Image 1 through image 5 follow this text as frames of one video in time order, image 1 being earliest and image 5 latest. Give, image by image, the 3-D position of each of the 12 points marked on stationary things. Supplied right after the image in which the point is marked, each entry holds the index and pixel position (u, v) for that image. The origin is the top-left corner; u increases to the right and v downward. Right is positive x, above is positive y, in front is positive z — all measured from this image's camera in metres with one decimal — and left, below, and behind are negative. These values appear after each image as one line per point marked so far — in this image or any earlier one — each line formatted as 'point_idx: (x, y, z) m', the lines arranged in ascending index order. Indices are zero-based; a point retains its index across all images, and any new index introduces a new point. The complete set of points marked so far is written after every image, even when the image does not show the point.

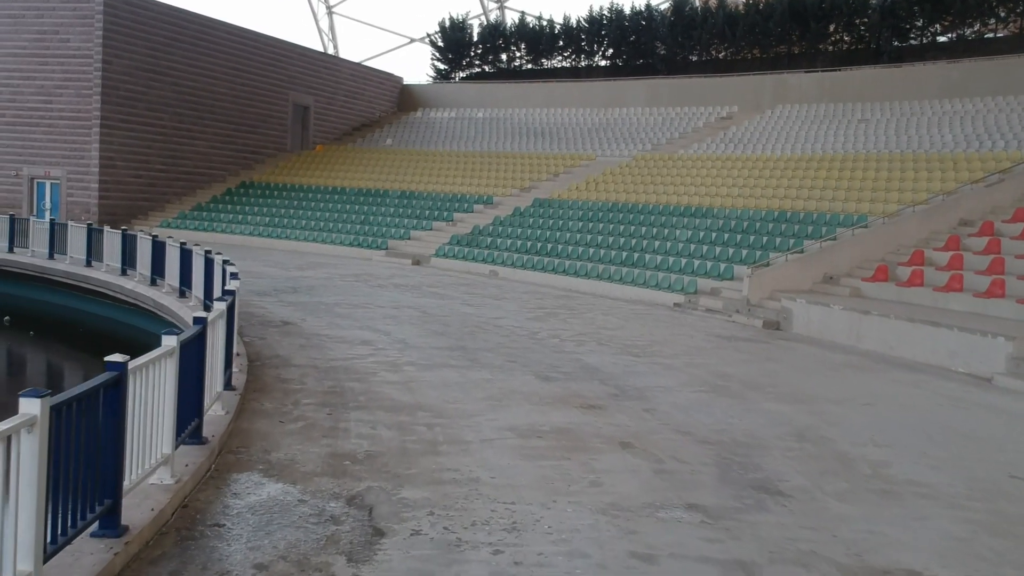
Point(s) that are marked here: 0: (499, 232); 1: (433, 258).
0: (-0.2, +1.1, +18.6) m
1: (-1.5, +0.6, +18.1) m
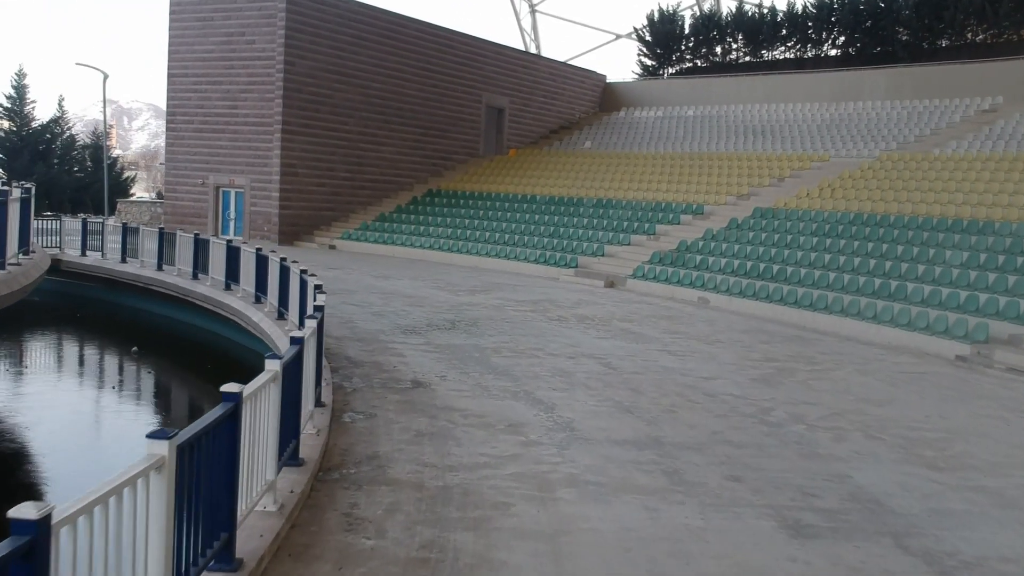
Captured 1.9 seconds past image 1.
0: (+3.2, +0.6, +15.5) m
1: (+1.9, +0.1, +15.2) m
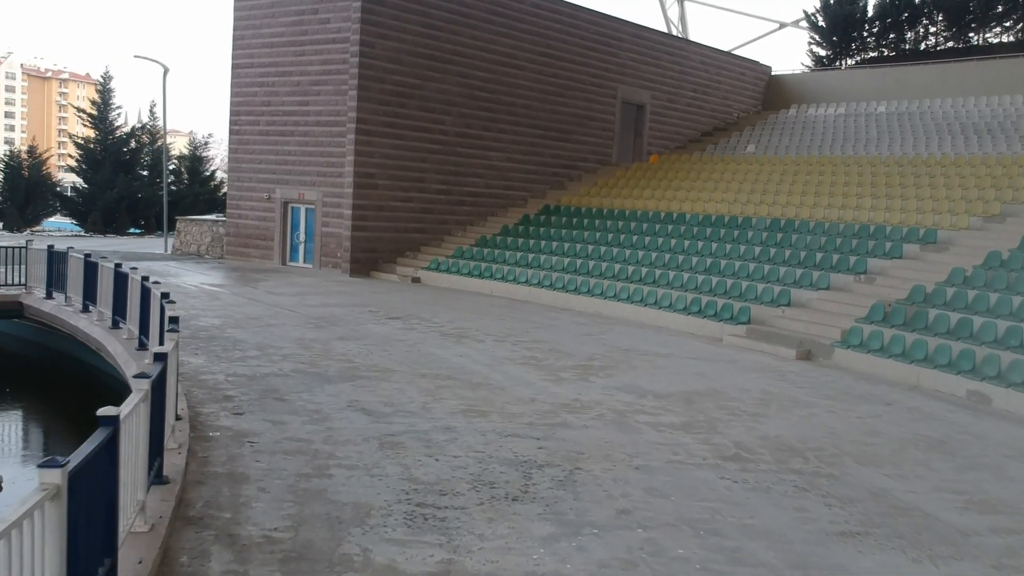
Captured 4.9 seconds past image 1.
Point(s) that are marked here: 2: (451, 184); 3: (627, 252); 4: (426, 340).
0: (+4.6, -0.1, +9.8) m
1: (+3.2, -0.6, +9.7) m
2: (-1.1, +2.0, +18.3) m
3: (+1.8, +0.5, +15.1) m
4: (-0.9, -0.5, +9.9) m
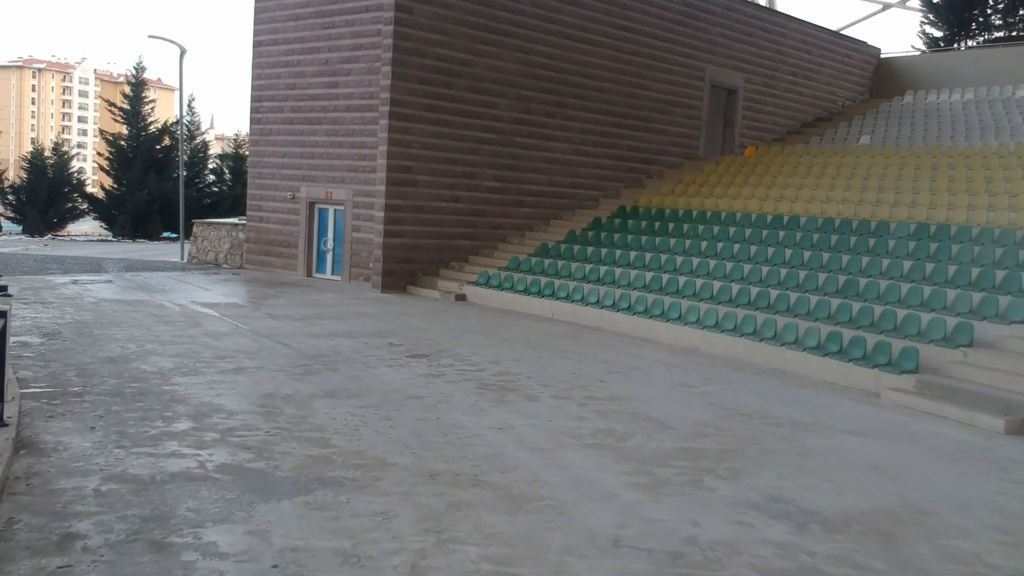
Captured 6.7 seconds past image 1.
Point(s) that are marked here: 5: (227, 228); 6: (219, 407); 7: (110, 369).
0: (+5.1, -0.4, +6.4) m
1: (+3.7, -0.9, +6.4) m
2: (-0.1, +1.7, +15.3) m
3: (+2.6, +0.2, +11.9) m
4: (-0.4, -0.8, +6.8) m
5: (-5.1, +1.1, +17.2) m
6: (-1.8, -0.7, +6.1) m
7: (-3.0, -0.6, +7.2) m
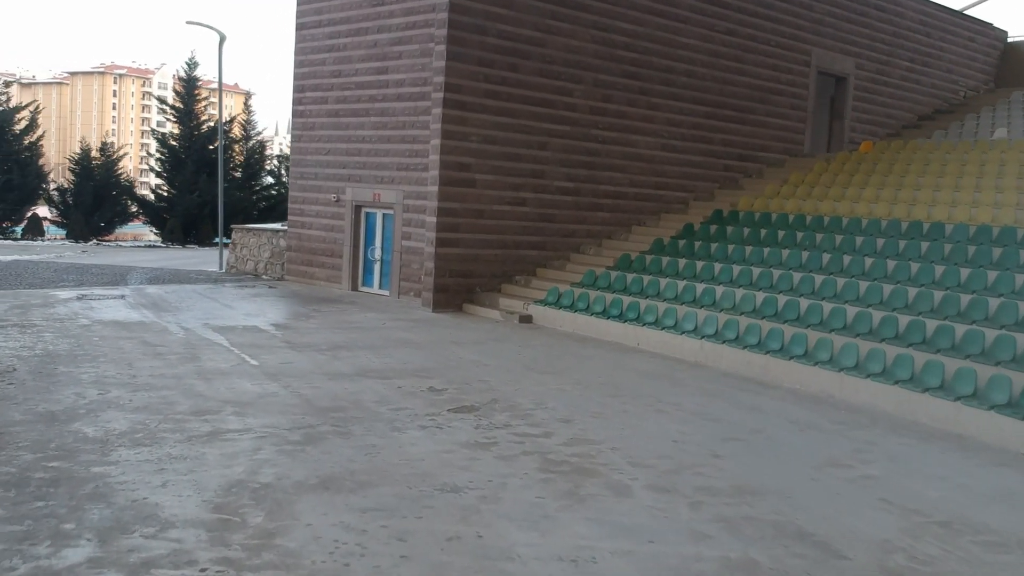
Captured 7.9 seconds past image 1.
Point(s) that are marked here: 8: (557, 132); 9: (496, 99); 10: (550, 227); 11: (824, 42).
0: (+5.4, -0.6, +3.8) m
1: (+4.0, -1.1, +3.9) m
2: (+0.9, +1.5, +13.2) m
3: (+3.4, 0.0, +9.5) m
4: (0.0, -1.0, +4.7) m
5: (-3.9, +0.9, +15.4) m
6: (-1.5, -0.9, +4.1) m
7: (-2.6, -0.8, +5.2) m
8: (+0.6, +2.1, +12.8) m
9: (-0.2, +2.3, +12.2) m
10: (+0.5, +0.8, +12.9) m
11: (+5.2, +4.1, +16.1) m
